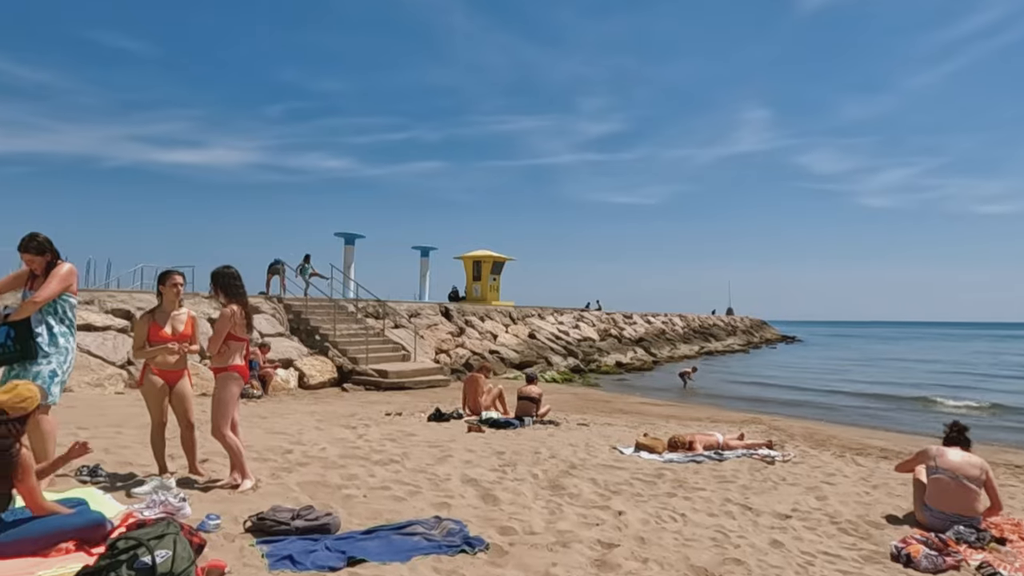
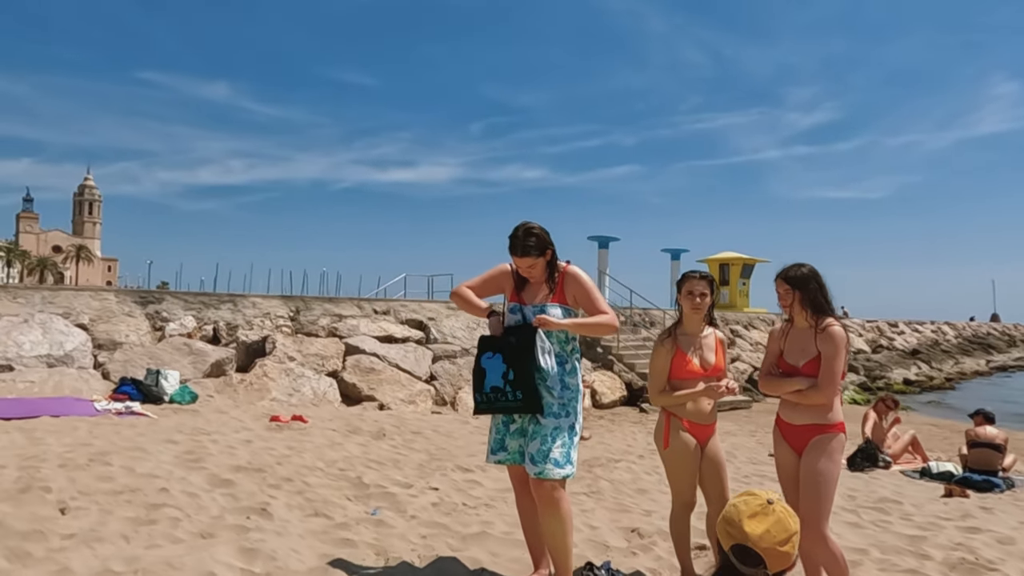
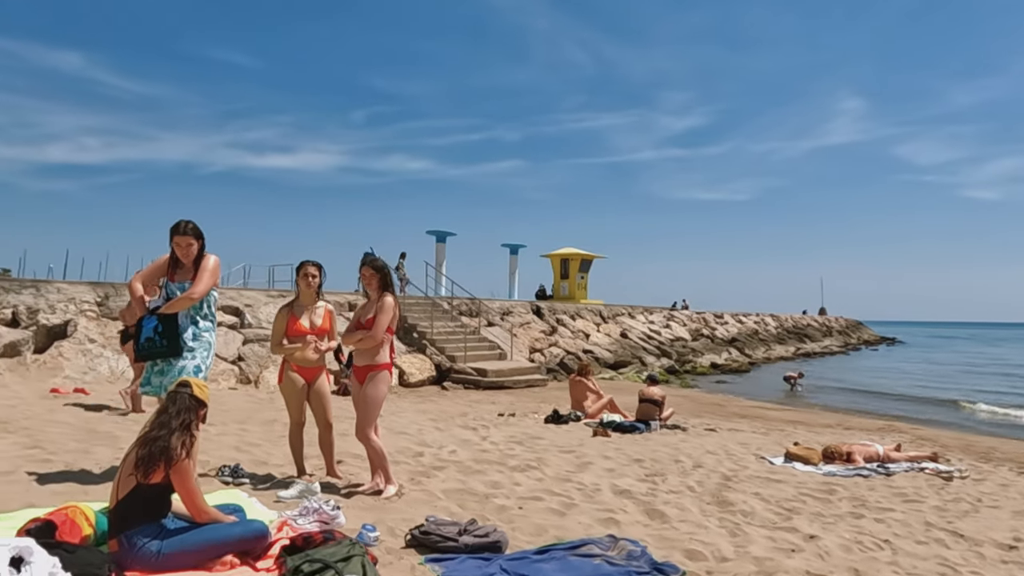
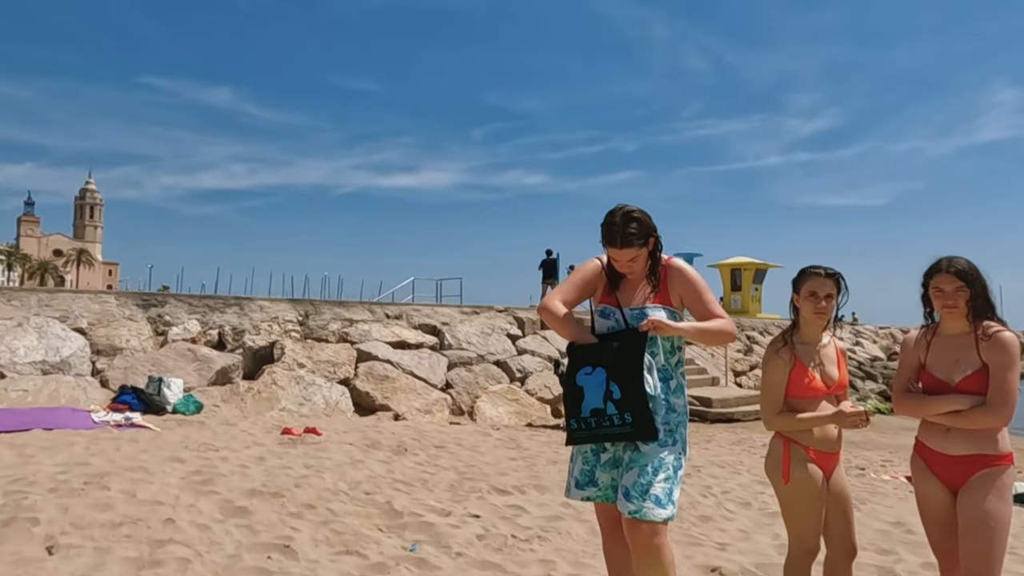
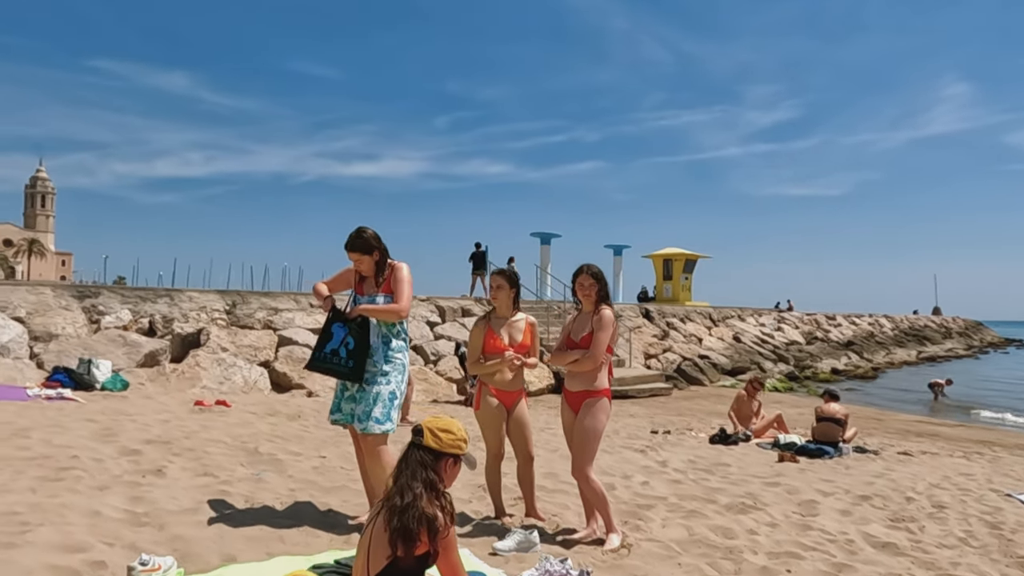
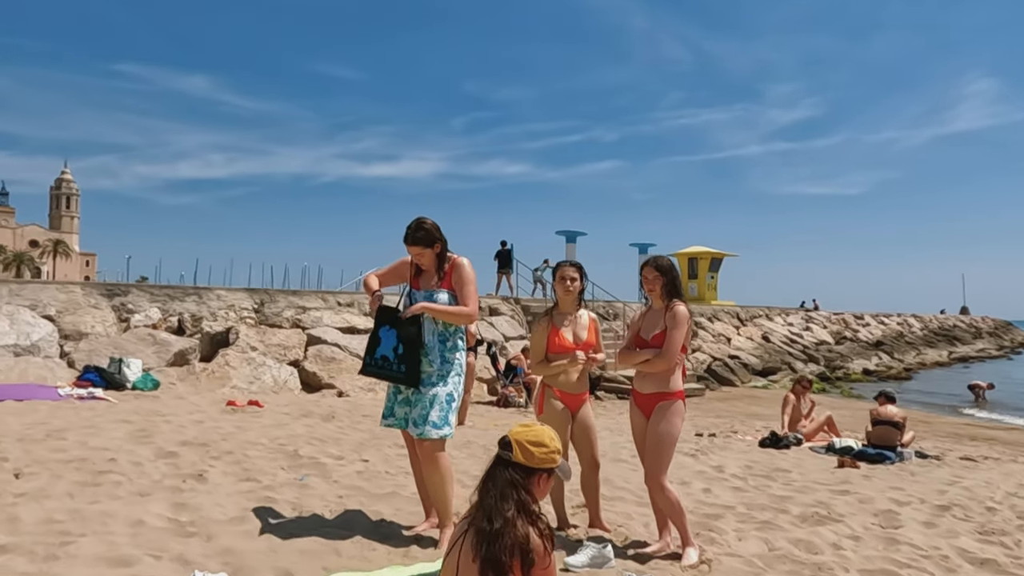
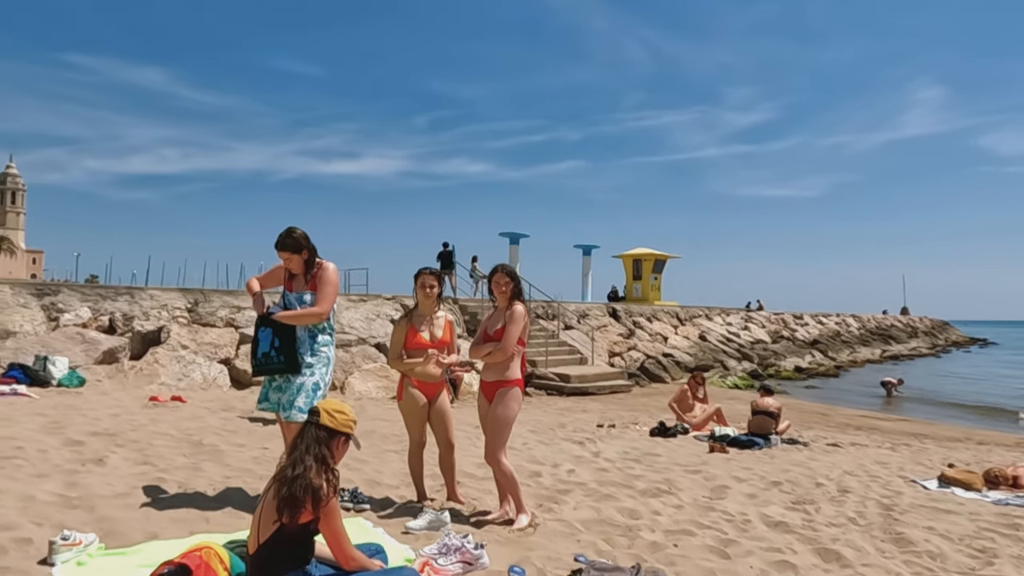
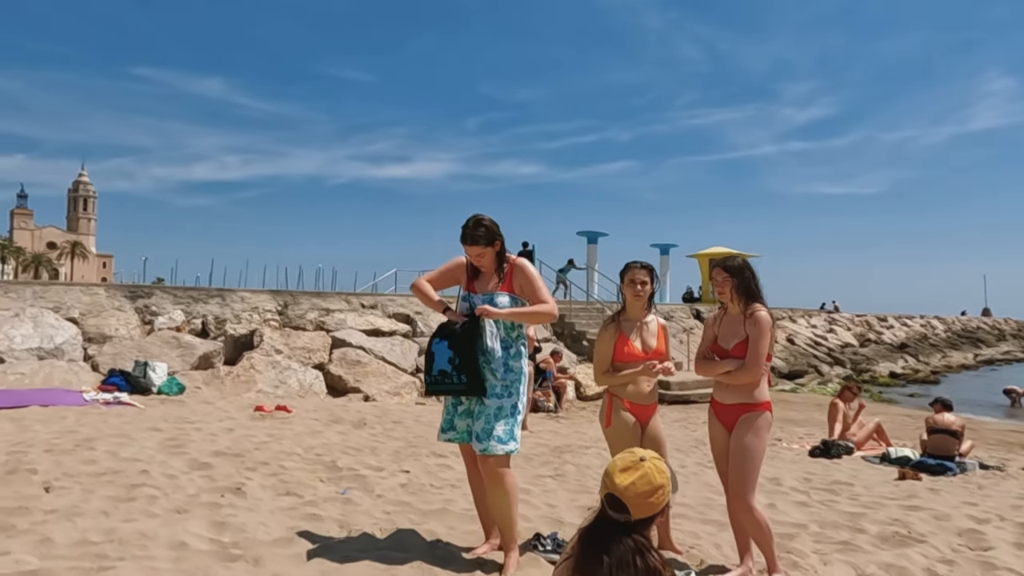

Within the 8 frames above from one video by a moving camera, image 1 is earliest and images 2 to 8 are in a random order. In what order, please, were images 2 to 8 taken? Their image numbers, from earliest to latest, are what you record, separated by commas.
3, 7, 5, 6, 8, 2, 4
